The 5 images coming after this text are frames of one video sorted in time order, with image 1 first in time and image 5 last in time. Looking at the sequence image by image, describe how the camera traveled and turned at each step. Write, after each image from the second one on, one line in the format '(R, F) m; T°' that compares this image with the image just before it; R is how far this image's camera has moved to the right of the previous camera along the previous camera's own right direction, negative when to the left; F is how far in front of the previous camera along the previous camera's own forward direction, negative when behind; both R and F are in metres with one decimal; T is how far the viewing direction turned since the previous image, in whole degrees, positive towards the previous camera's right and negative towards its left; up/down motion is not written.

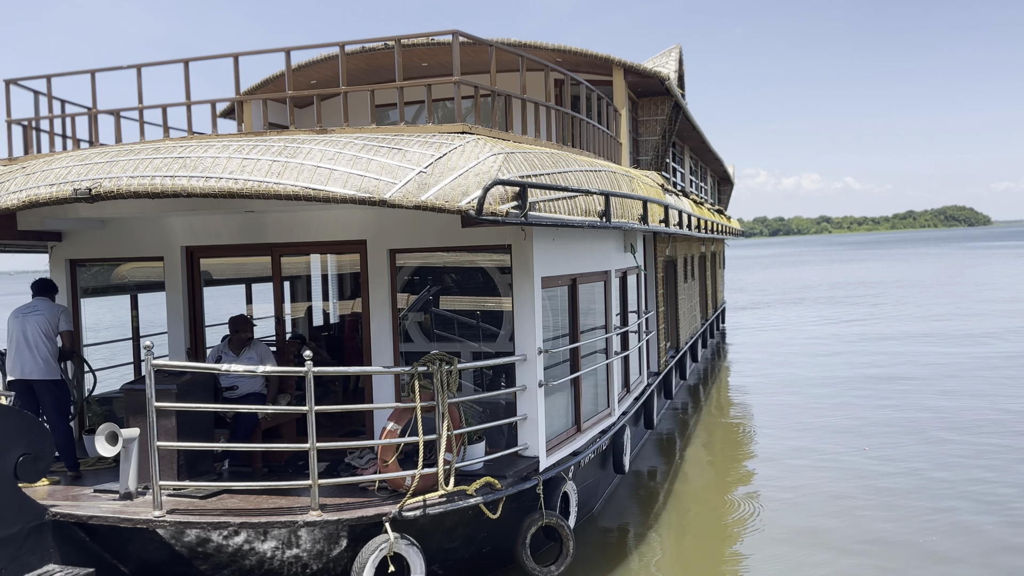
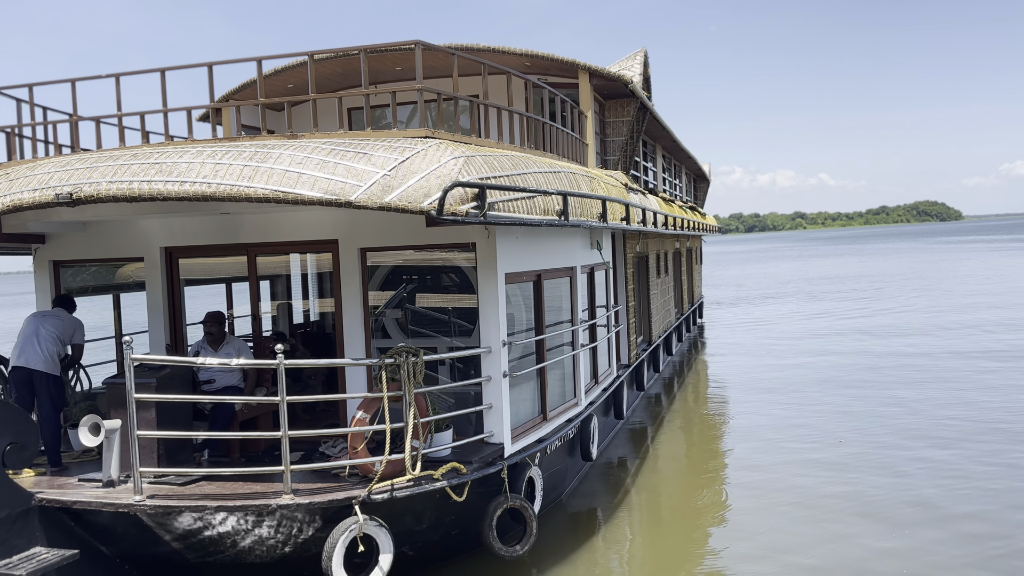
(+0.2, -0.3) m; +1°
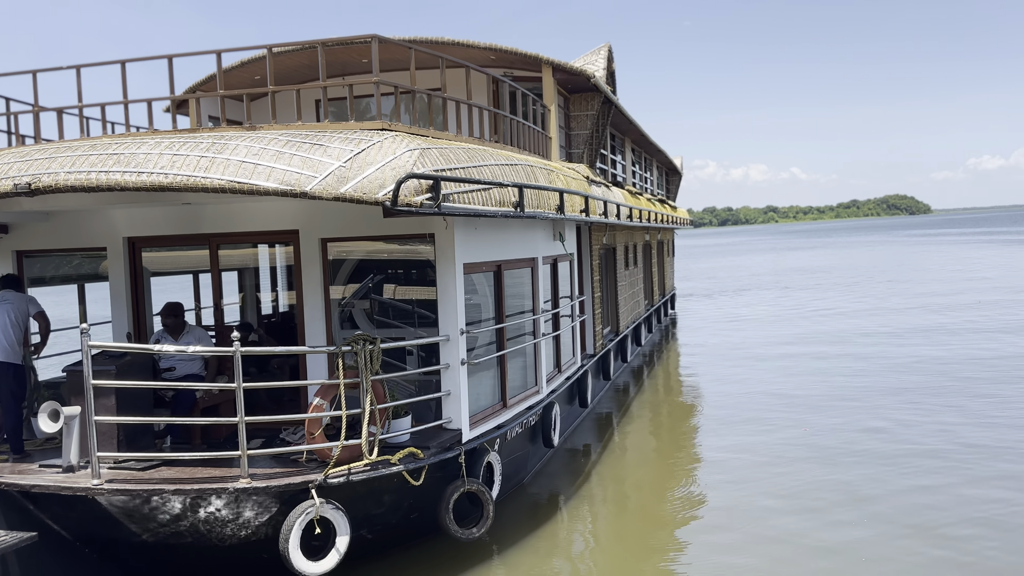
(+0.2, -0.2) m; +1°
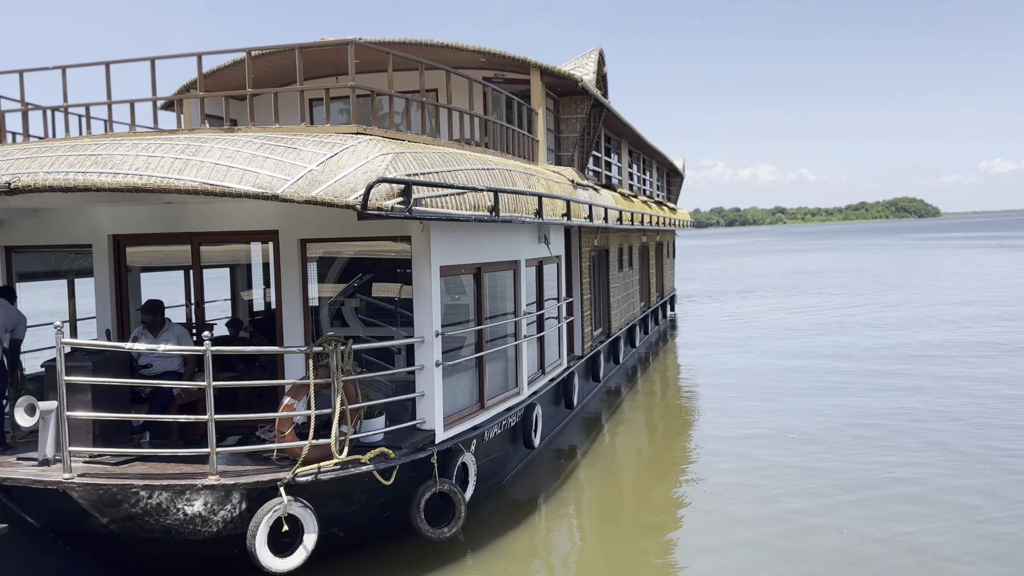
(+0.3, -0.1) m; -1°
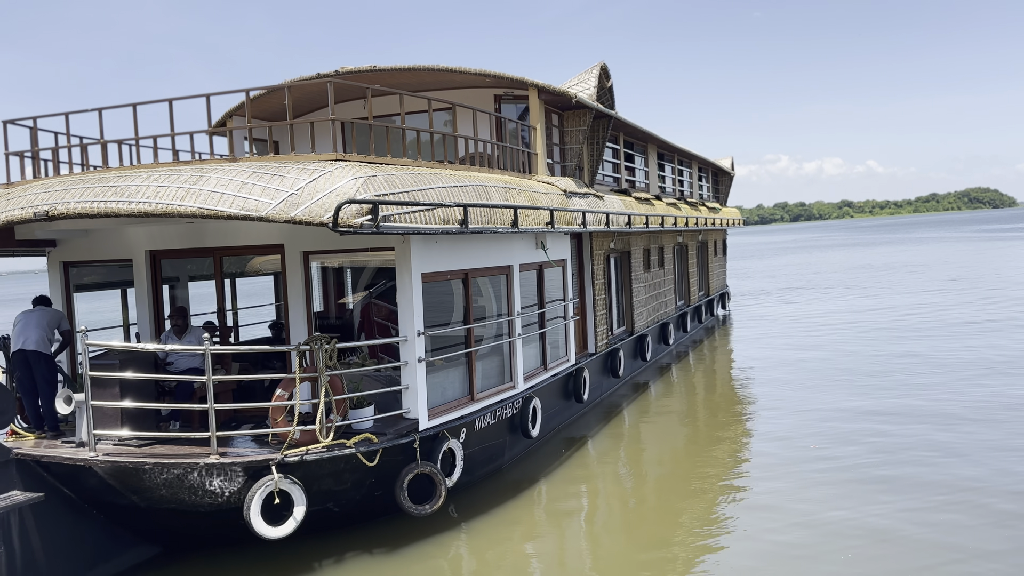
(+1.1, -0.7) m; -6°
